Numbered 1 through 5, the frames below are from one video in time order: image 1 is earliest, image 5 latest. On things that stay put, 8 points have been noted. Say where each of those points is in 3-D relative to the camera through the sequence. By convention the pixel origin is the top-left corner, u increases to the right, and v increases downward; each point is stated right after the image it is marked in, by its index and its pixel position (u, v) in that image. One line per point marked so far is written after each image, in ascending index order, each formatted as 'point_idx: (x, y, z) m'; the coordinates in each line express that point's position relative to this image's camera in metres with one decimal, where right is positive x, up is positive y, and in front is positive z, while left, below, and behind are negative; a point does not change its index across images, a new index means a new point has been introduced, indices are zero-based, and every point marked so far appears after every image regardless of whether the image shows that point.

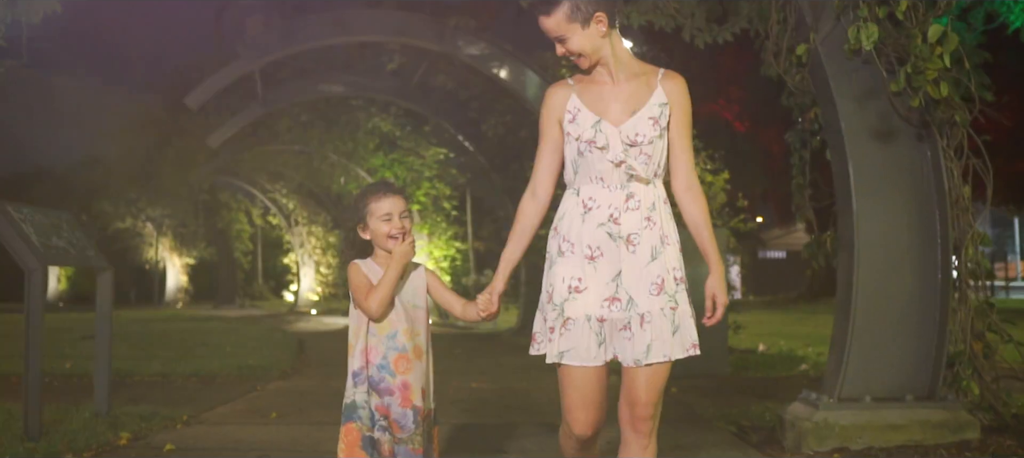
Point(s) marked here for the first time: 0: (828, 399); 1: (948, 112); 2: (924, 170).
0: (+1.7, -0.9, +7.4) m
1: (+2.3, +0.6, +7.3) m
2: (+2.2, +0.3, +7.3) m
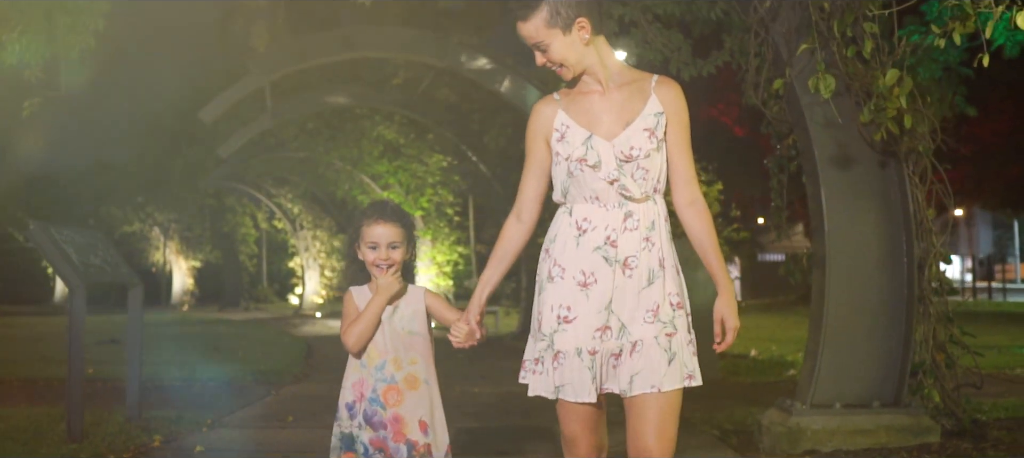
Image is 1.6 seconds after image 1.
0: (+1.7, -1.0, +8.0) m
1: (+2.3, +0.5, +7.9) m
2: (+2.2, +0.2, +8.0) m
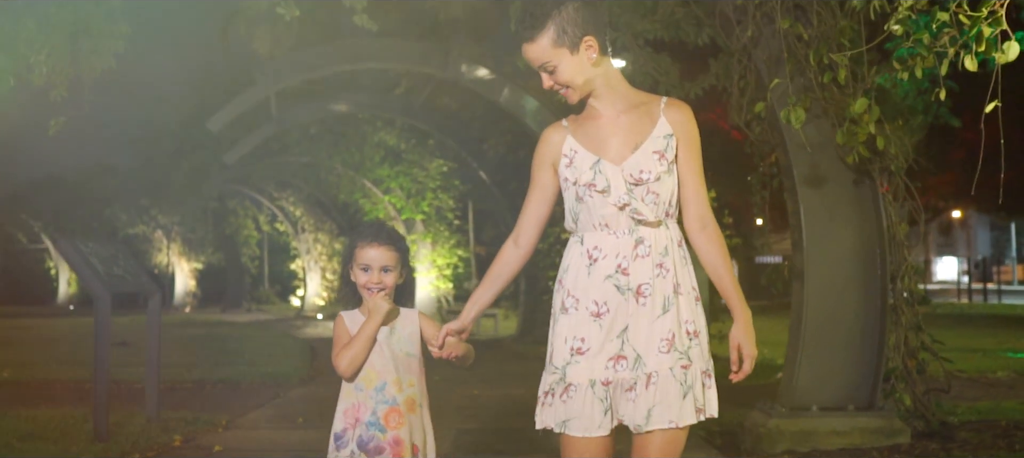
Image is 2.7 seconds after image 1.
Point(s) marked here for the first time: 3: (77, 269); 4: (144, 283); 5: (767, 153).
0: (+1.7, -1.1, +8.6) m
1: (+2.3, +0.4, +8.5) m
2: (+2.2, +0.1, +8.5) m
3: (-2.7, -0.3, +8.6) m
4: (-2.5, -0.4, +9.4) m
5: (+1.7, +0.5, +9.2) m
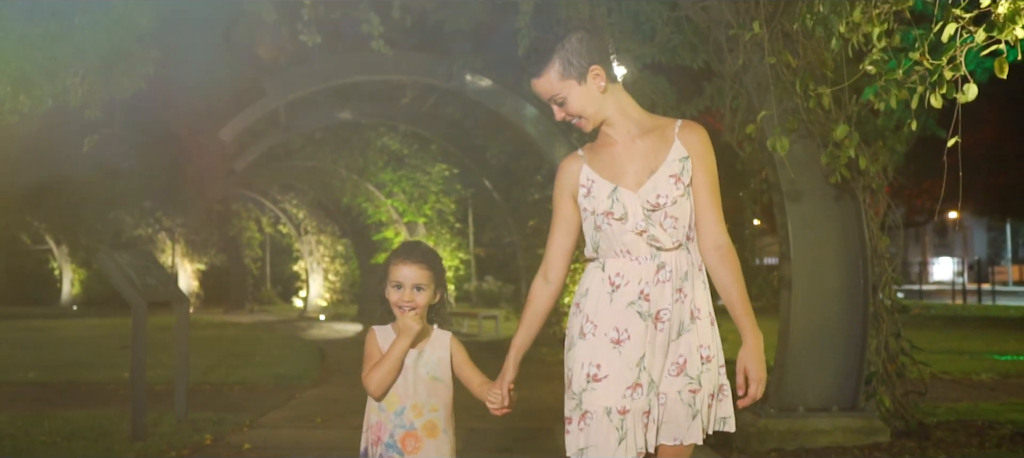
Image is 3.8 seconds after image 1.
0: (+1.7, -1.2, +9.2) m
1: (+2.3, +0.3, +9.1) m
2: (+2.2, 0.0, +9.2) m
3: (-2.7, -0.3, +9.2) m
4: (-2.5, -0.5, +10.0) m
5: (+1.8, +0.4, +9.8) m
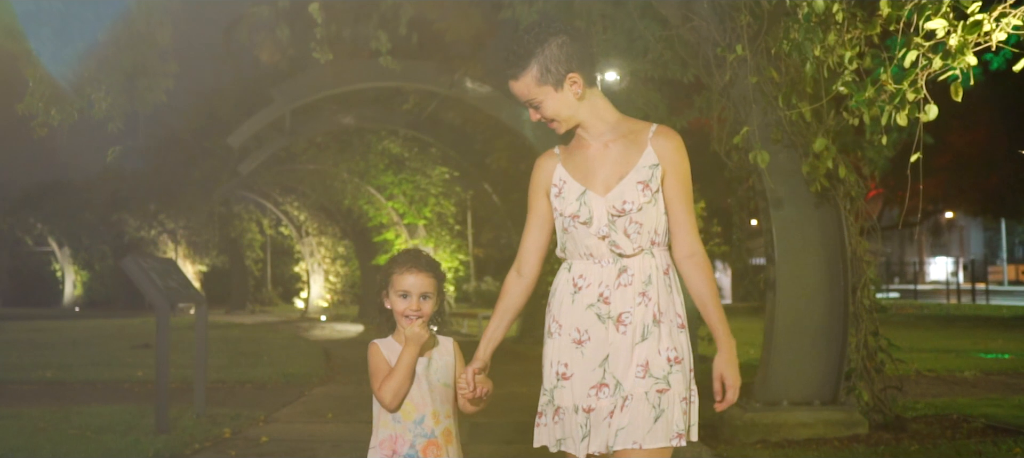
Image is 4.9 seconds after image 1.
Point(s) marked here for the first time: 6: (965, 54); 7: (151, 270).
0: (+1.7, -1.2, +9.8) m
1: (+2.4, +0.3, +9.7) m
2: (+2.3, 0.0, +9.7) m
3: (-2.7, -0.4, +9.8) m
4: (-2.5, -0.5, +10.6) m
5: (+1.8, +0.4, +10.4) m
6: (+1.9, +0.7, +5.8) m
7: (-2.7, -0.3, +10.0) m
